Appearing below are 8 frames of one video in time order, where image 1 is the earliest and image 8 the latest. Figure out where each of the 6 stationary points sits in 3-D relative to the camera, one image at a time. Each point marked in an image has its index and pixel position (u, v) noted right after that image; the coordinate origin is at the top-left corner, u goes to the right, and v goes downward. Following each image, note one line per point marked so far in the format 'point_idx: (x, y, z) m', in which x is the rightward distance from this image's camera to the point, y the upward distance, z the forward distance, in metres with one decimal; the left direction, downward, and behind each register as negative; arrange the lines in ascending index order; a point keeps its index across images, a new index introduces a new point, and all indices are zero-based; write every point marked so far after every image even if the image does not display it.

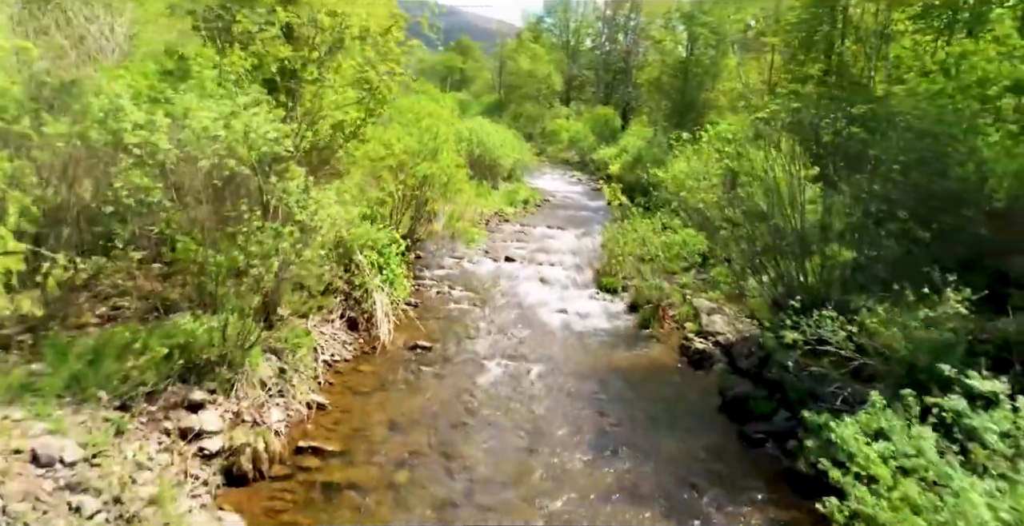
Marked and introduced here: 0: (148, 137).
0: (-3.7, +1.3, +6.2) m
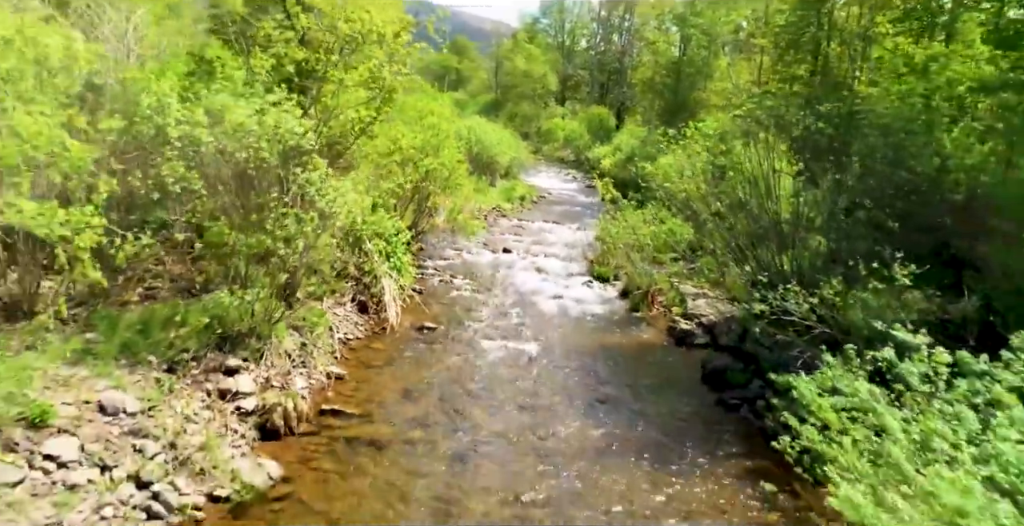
0: (-3.7, +1.5, +7.0) m
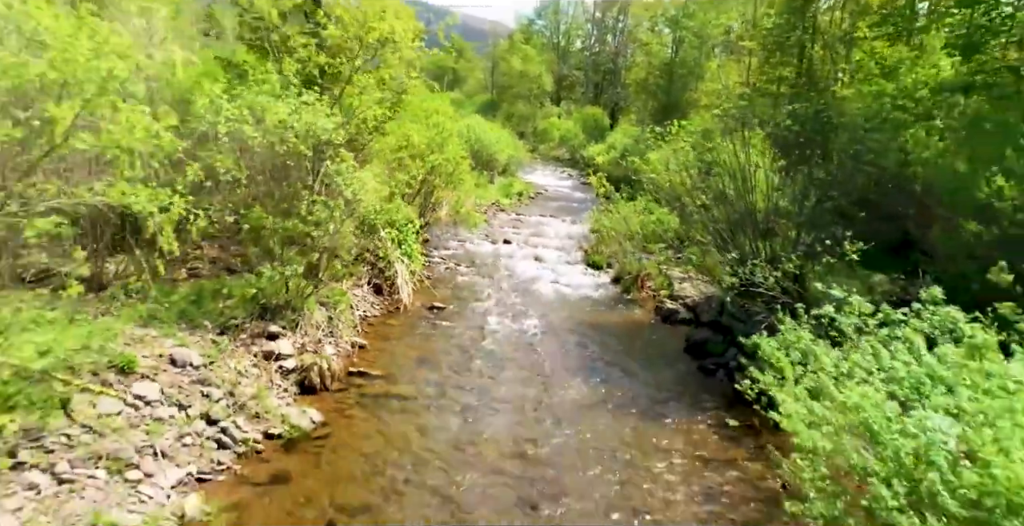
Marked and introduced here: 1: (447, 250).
0: (-3.6, +1.8, +8.1) m
1: (-1.7, +0.4, +16.5) m
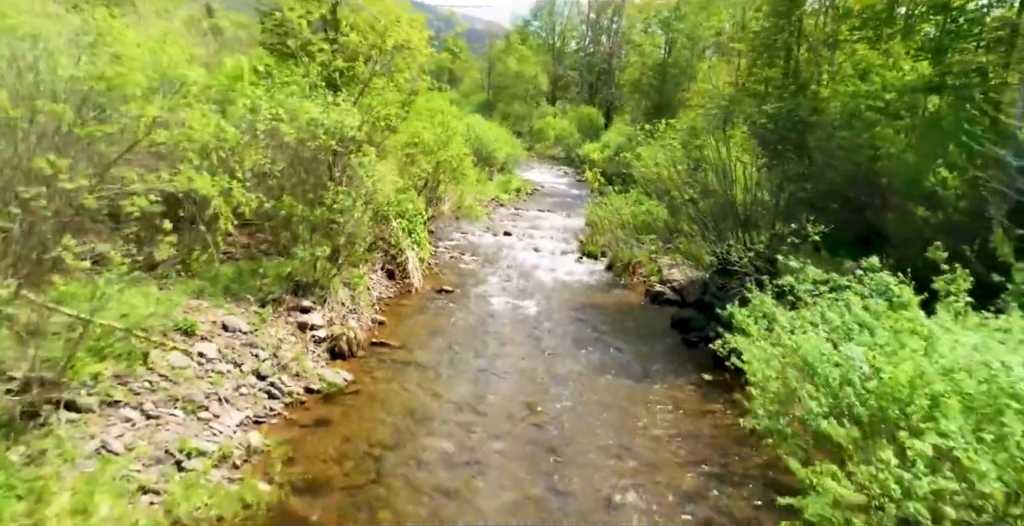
0: (-3.5, +2.1, +9.2) m
1: (-1.7, +0.6, +17.6) m
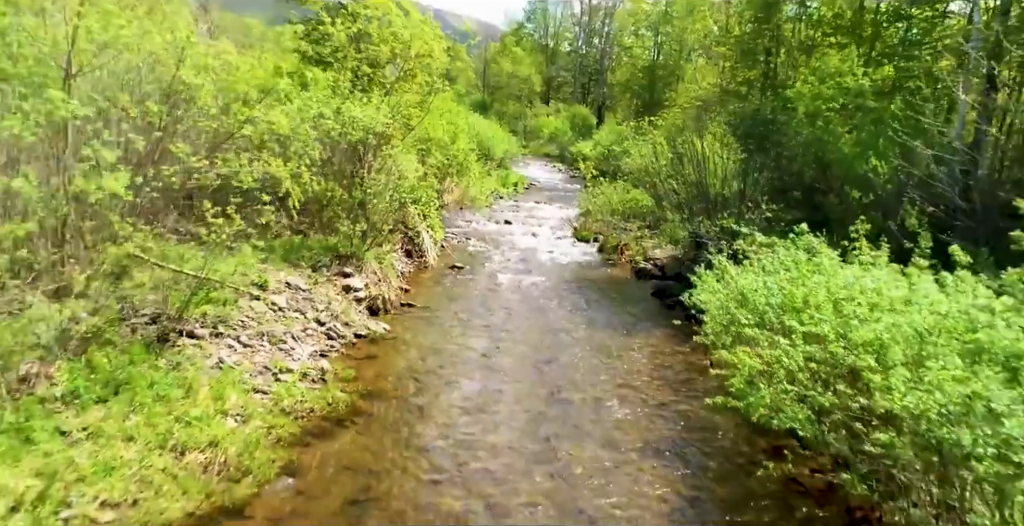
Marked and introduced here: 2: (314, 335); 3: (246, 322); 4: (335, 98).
0: (-3.4, +2.5, +11.1) m
1: (-1.7, +1.1, +19.5) m
2: (-3.0, -1.1, +9.2) m
3: (-3.7, -0.8, +8.6) m
4: (-3.4, +3.2, +11.7) m
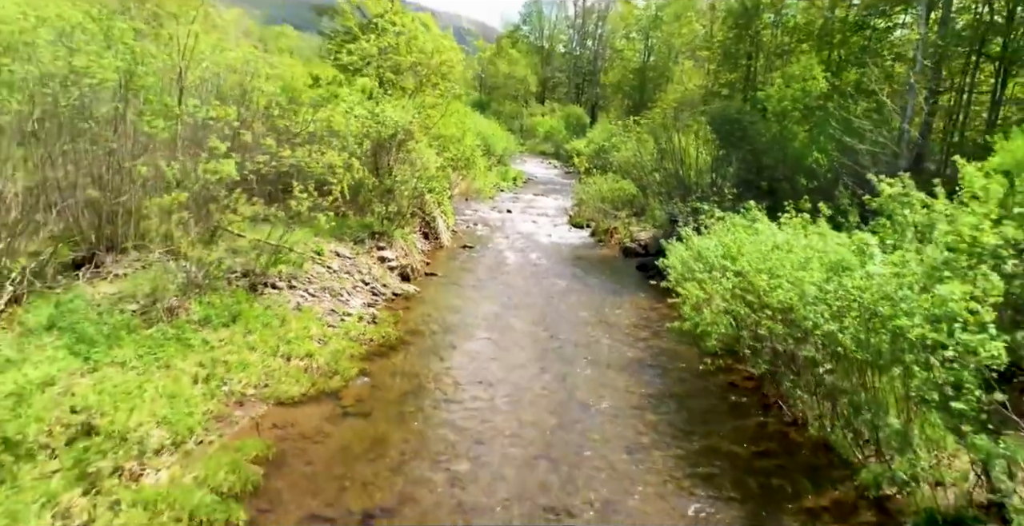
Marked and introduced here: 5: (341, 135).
0: (-3.3, +3.1, +13.3) m
1: (-1.6, +1.7, +21.8) m
2: (-2.8, -0.5, +11.5) m
3: (-3.6, -0.3, +10.9) m
4: (-3.2, +3.7, +14.0) m
5: (-3.3, +2.5, +12.2) m
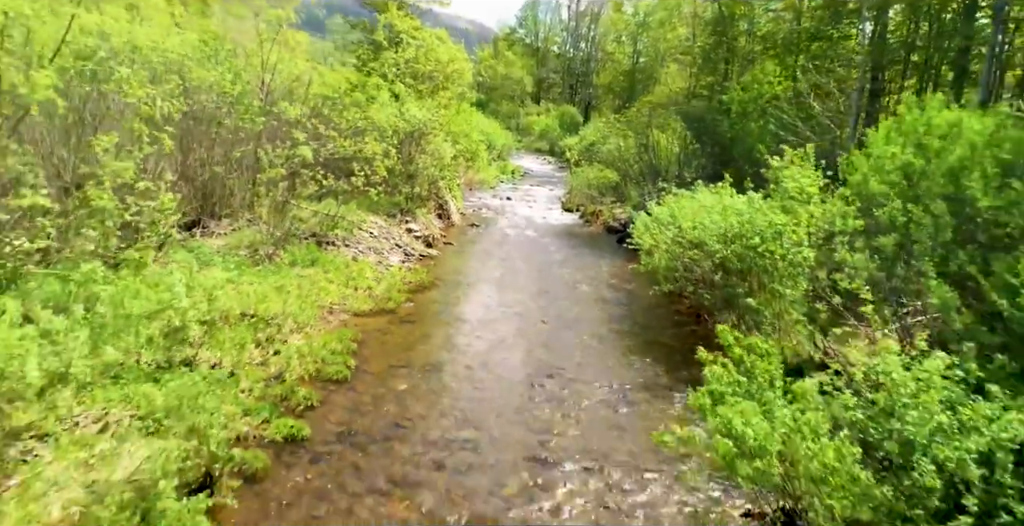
0: (-3.2, +3.9, +16.5) m
1: (-1.7, +2.5, +25.0) m
2: (-2.7, +0.2, +14.6) m
3: (-3.5, +0.5, +14.1) m
4: (-3.2, +4.5, +17.2) m
5: (-3.3, +3.3, +15.4) m
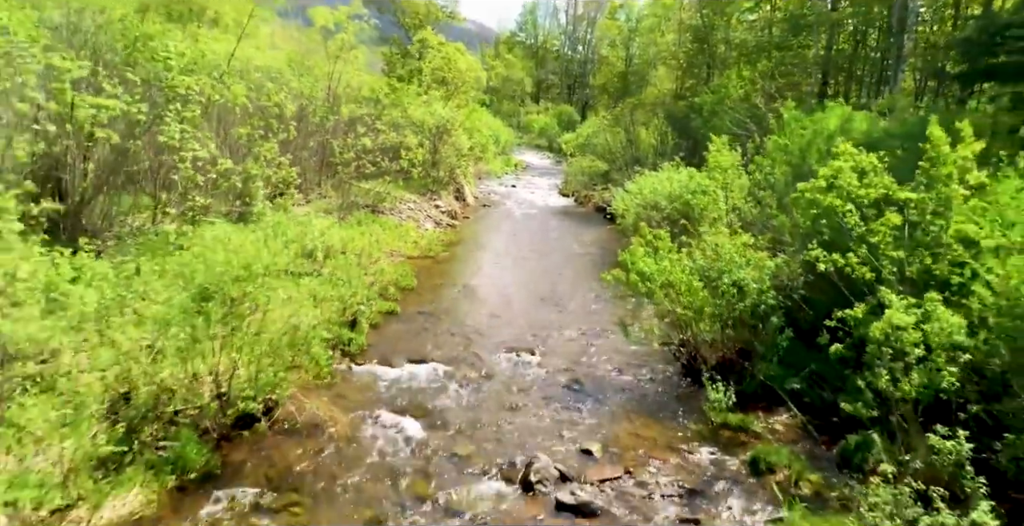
0: (-3.0, +4.9, +20.5) m
1: (-1.5, +3.5, +29.0) m
2: (-2.5, +1.3, +18.6) m
3: (-3.3, +1.5, +18.1) m
4: (-3.0, +5.5, +21.2) m
5: (-3.1, +4.3, +19.4) m
